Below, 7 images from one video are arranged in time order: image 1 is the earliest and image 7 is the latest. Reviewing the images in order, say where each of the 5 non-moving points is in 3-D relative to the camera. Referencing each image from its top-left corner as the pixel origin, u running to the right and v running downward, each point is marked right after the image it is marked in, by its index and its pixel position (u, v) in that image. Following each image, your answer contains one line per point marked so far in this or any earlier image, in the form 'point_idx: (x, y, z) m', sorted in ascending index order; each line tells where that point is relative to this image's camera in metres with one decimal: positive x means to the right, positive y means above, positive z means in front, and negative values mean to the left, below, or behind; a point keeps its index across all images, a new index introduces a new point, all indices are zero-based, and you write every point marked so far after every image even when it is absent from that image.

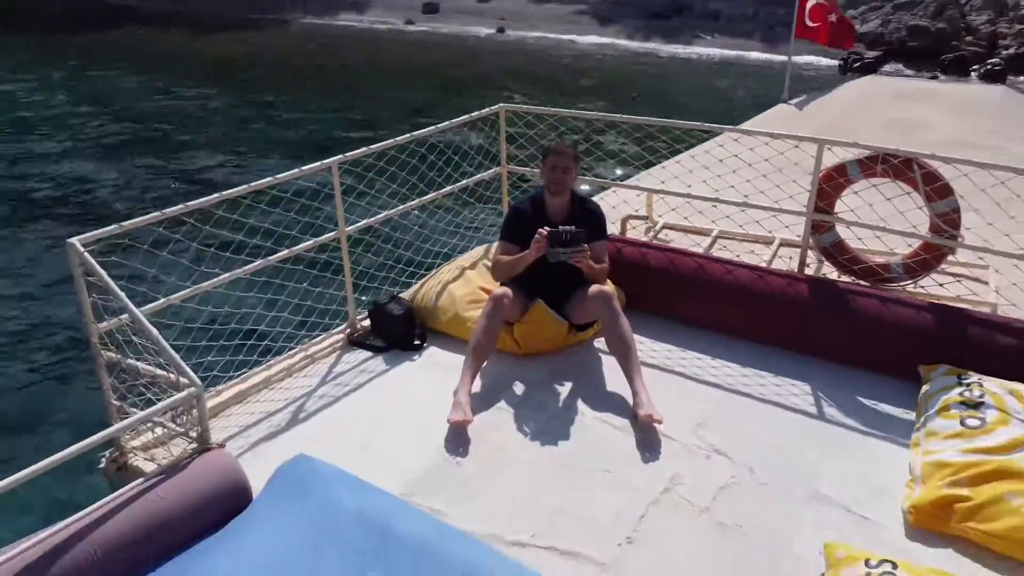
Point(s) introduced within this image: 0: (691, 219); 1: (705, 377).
0: (+0.9, +0.5, +4.4) m
1: (+0.7, -0.3, +3.0) m
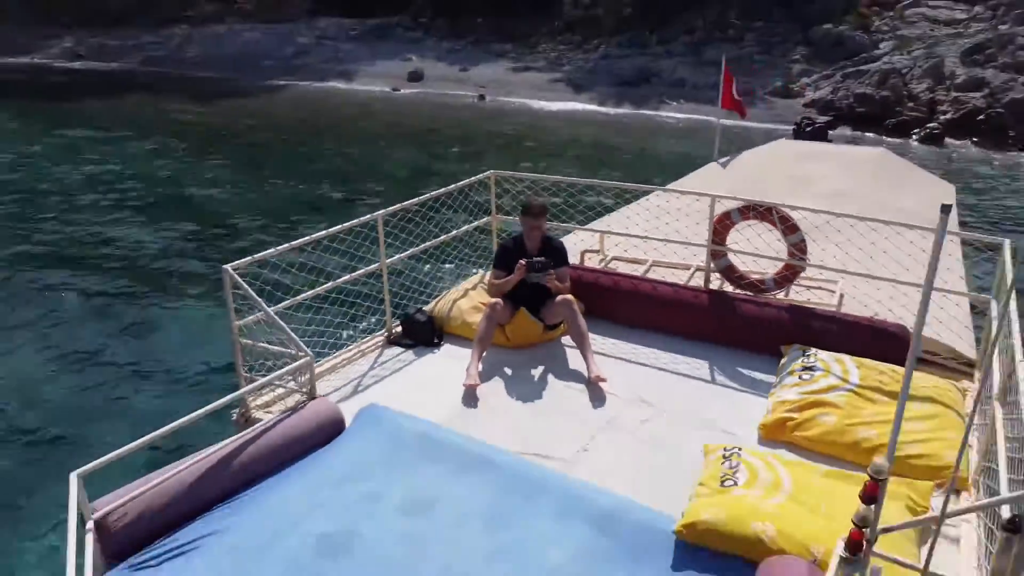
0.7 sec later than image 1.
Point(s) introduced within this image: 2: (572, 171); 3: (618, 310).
0: (+0.8, +0.3, +5.7) m
1: (+0.7, -0.4, +4.3) m
2: (+1.4, +2.7, +19.0) m
3: (+0.6, -0.1, +4.6) m
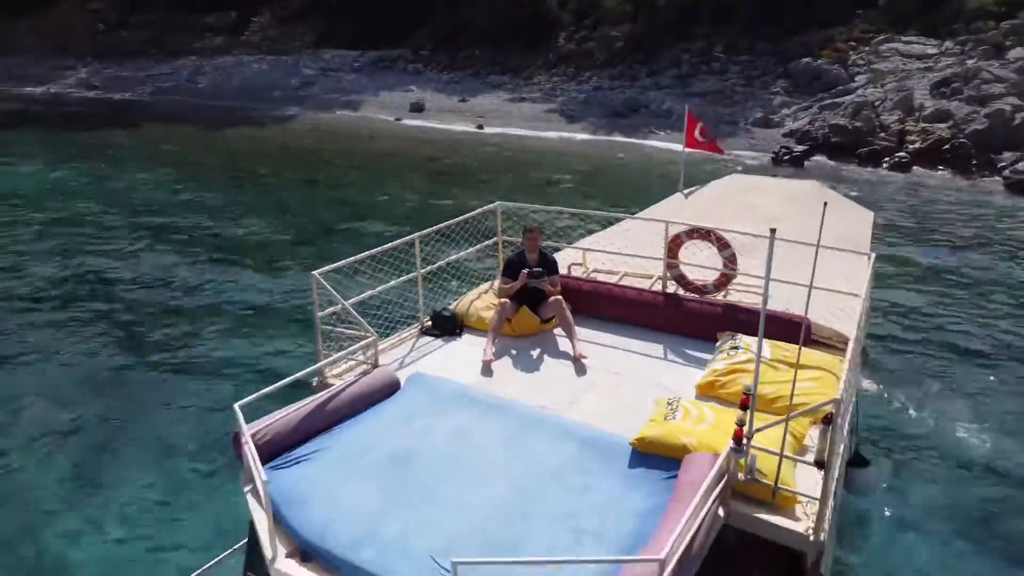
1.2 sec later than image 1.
0: (+0.8, +0.3, +7.1) m
1: (+0.7, -0.4, +5.7) m
2: (+1.4, +2.3, +20.4) m
3: (+0.6, -0.2, +6.0) m
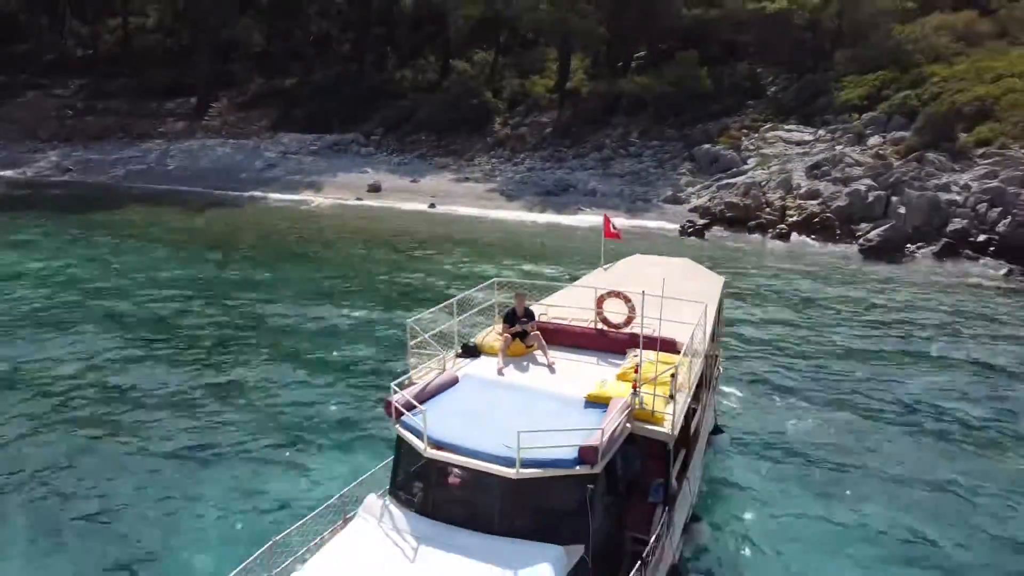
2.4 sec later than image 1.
0: (+0.7, -0.3, +11.5) m
1: (+0.7, -0.9, +10.0) m
2: (0.0, +0.6, +24.9) m
3: (+0.6, -0.7, +10.4) m
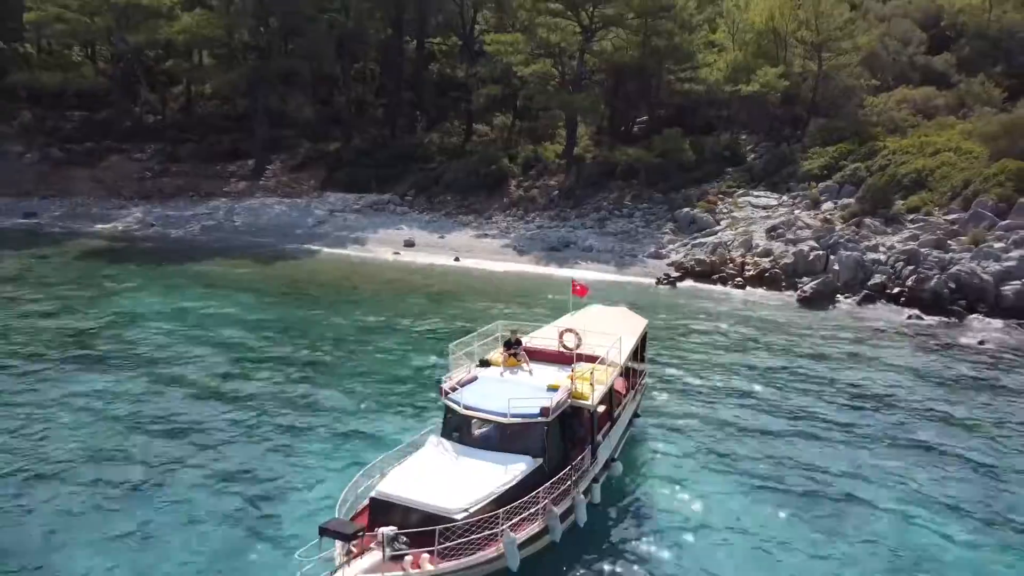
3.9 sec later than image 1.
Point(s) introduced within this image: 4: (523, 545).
0: (+0.7, -1.2, +18.6) m
1: (+0.6, -1.7, +17.0) m
2: (+0.3, -0.9, +32.0) m
3: (+0.5, -1.5, +17.4) m
4: (+0.2, -4.2, +13.3) m
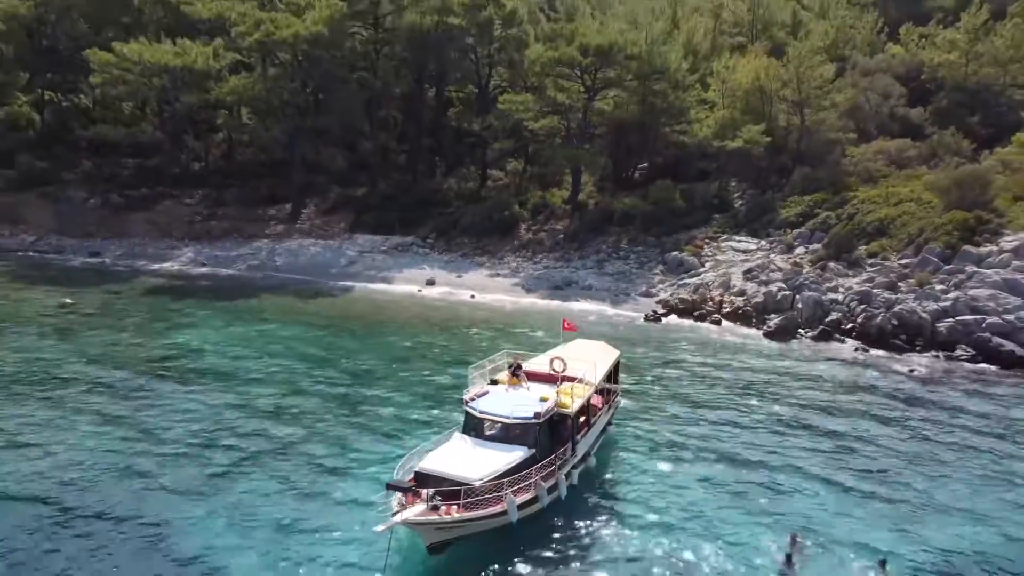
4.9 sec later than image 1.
0: (+0.8, -2.4, +24.4) m
1: (+0.7, -2.8, +22.9) m
2: (+0.7, -2.5, +37.9) m
3: (+0.6, -2.6, +23.2) m
4: (+0.2, -5.1, +19.0) m
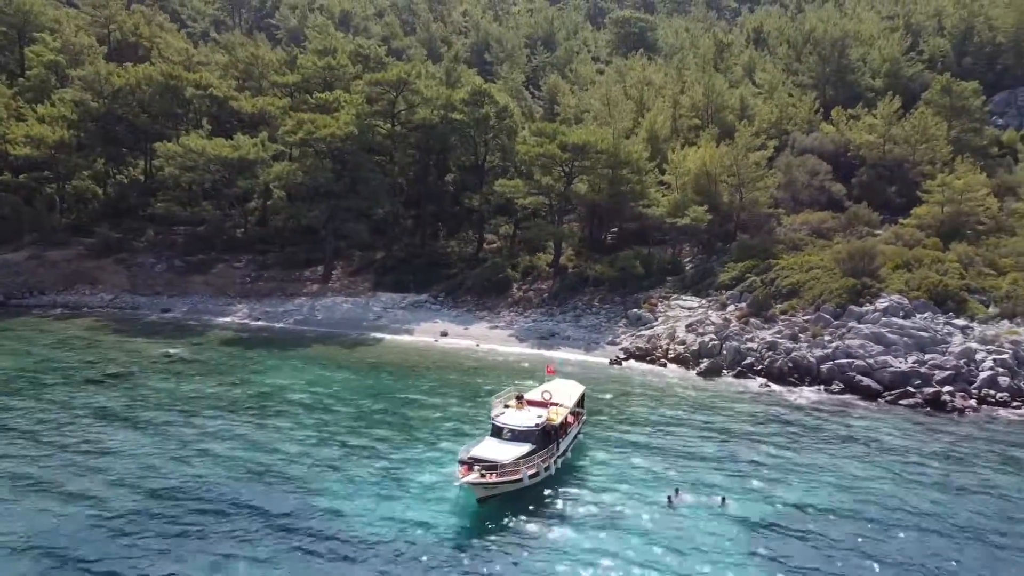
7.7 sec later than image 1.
0: (+1.0, -5.1, +38.0) m
1: (+1.0, -5.4, +36.5) m
2: (+0.6, -5.9, +51.5) m
3: (+0.9, -5.3, +36.9) m
4: (+0.5, -7.6, +32.5) m
